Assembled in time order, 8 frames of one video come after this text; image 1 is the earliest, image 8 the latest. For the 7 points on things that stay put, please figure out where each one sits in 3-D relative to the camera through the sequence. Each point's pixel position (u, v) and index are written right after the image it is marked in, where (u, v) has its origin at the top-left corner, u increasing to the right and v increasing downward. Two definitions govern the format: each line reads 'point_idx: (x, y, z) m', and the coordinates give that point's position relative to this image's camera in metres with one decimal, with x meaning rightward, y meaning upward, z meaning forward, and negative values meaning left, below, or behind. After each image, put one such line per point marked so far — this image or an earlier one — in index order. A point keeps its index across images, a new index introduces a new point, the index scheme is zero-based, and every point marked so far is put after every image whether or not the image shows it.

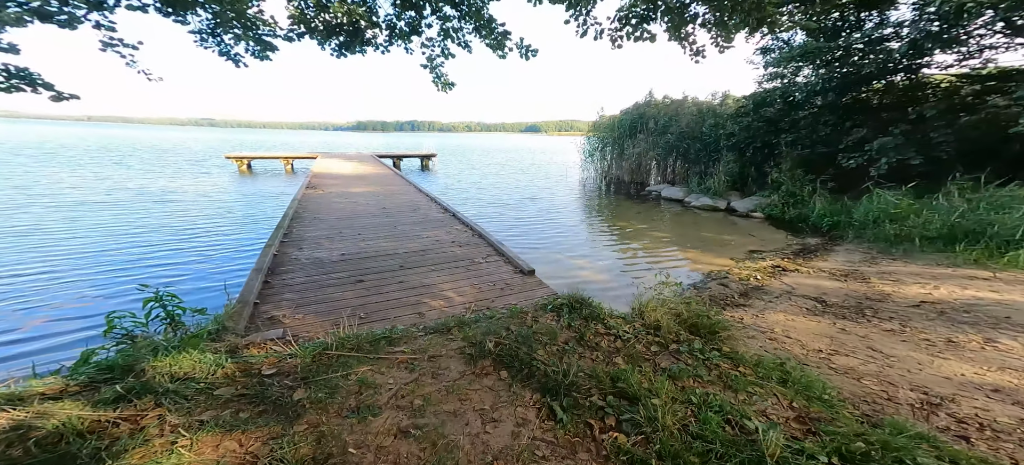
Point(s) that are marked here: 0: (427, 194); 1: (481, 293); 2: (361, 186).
0: (-2.0, +0.9, +9.3) m
1: (-0.4, -0.8, +4.8) m
2: (-4.4, +1.3, +11.0) m
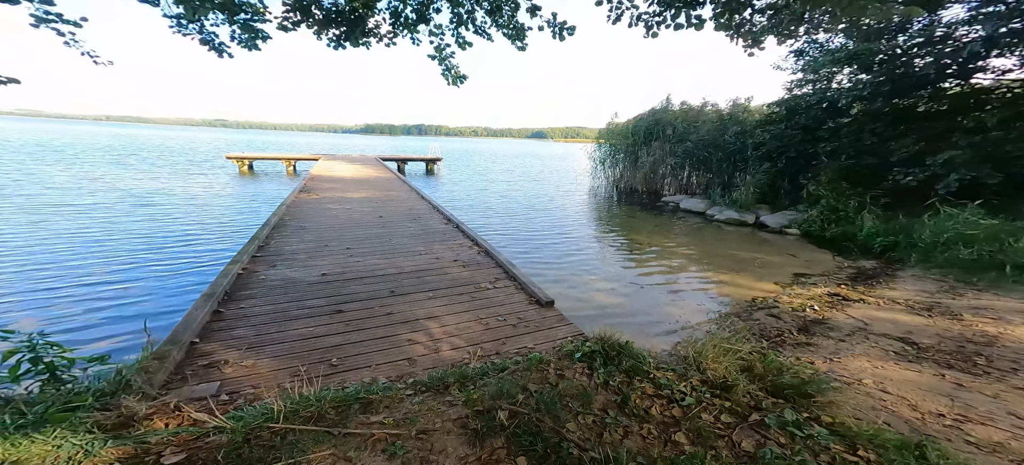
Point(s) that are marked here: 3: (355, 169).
0: (-1.8, +0.6, +8.4) m
1: (-0.2, -1.0, +3.8) m
2: (-4.1, +1.1, +10.1) m
3: (-6.8, +2.7, +16.4) m
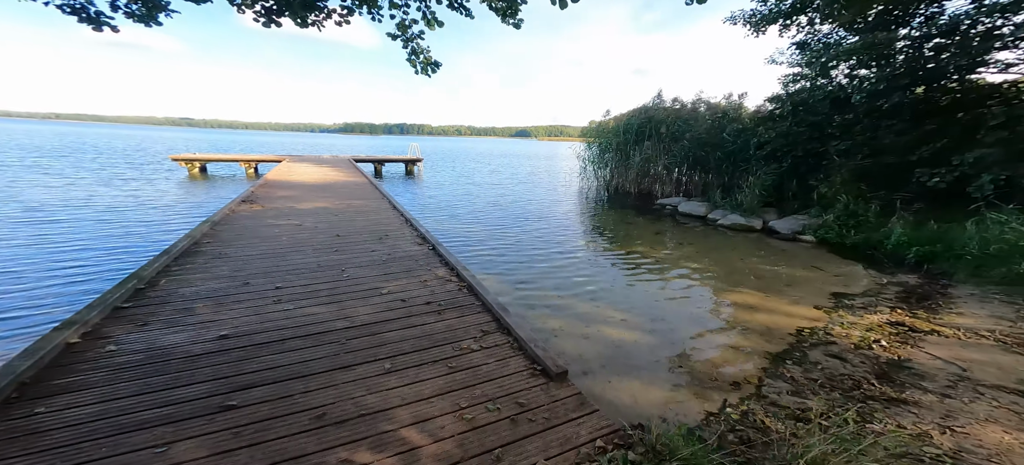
0: (-2.0, +0.3, +6.9) m
1: (-0.2, -1.3, +2.4) m
2: (-4.4, +0.7, +8.5) m
3: (-7.5, +2.3, +14.7) m
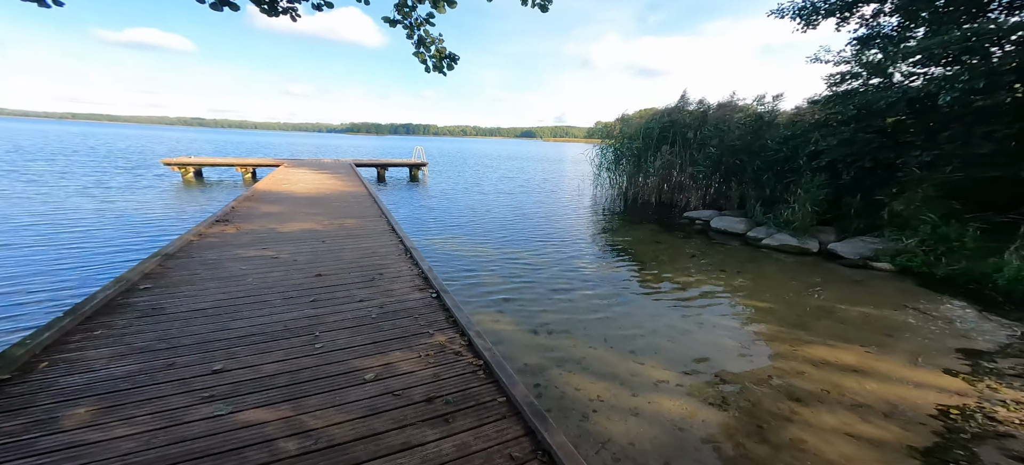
0: (-1.7, -0.1, +5.7) m
1: (0.0, -1.7, +1.2) m
2: (-4.1, +0.3, +7.3) m
3: (-7.0, +1.9, +13.6) m
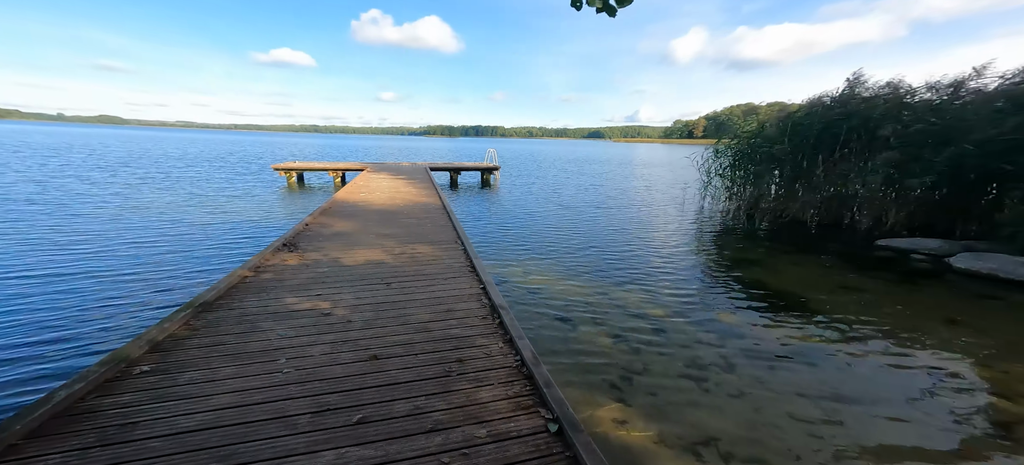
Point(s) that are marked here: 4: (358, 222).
0: (-0.2, -0.6, +4.1) m
1: (+0.5, -2.2, -0.7) m
2: (-2.2, -0.1, +6.1) m
3: (-3.8, +1.6, +12.8) m
4: (-2.9, +0.2, +7.4) m
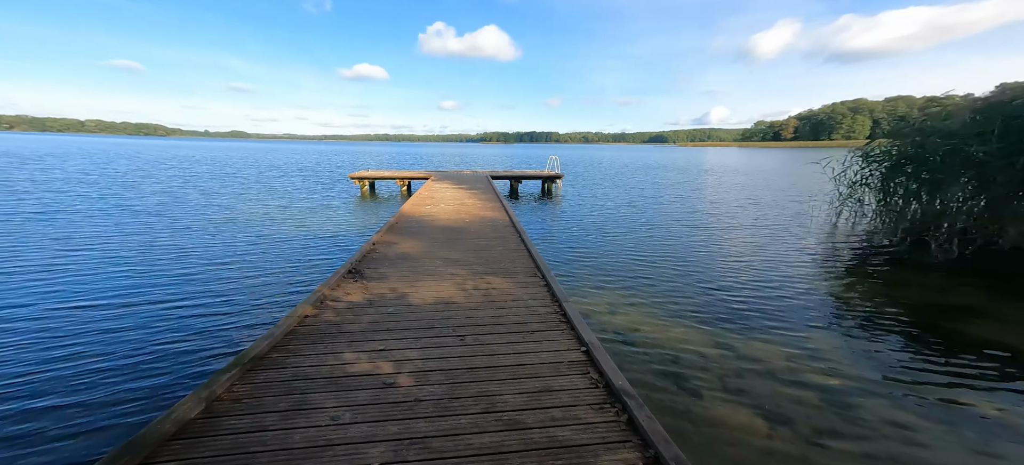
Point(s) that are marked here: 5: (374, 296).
0: (+0.7, -1.0, +3.1) m
1: (+0.7, -2.6, -1.7) m
2: (-1.0, -0.5, +5.4) m
3: (-1.6, +1.1, +12.3) m
4: (-1.5, -0.1, +6.7) m
5: (-1.6, -0.7, +4.5) m
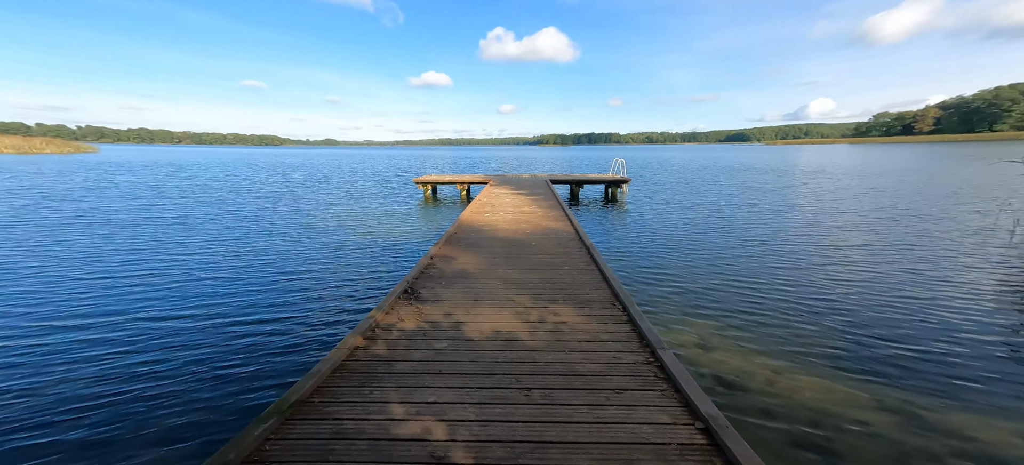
0: (+1.2, -1.2, +2.3) m
1: (+0.5, -2.8, -2.5) m
2: (-0.1, -0.7, +4.9) m
3: (+0.3, +0.9, +11.7) m
4: (-0.4, -0.4, +6.2) m
5: (-0.9, -1.0, +4.0) m
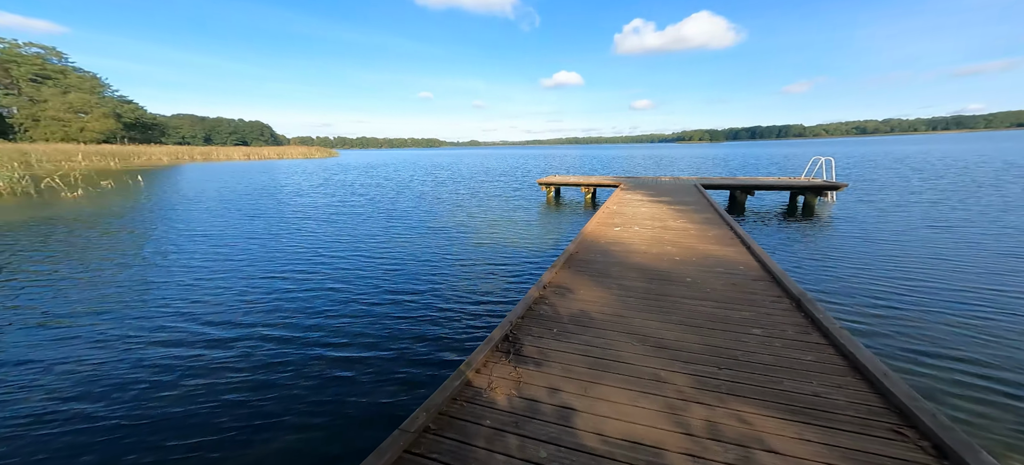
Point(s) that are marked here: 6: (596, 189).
0: (+1.5, -1.6, +0.4) m
1: (-0.7, -3.1, -3.9) m
2: (+1.1, -1.0, +3.3) m
3: (+3.8, +0.5, +9.6) m
4: (+1.3, -0.7, +4.7) m
5: (+0.1, -1.2, +2.7) m
6: (+3.8, +2.0, +17.9) m
